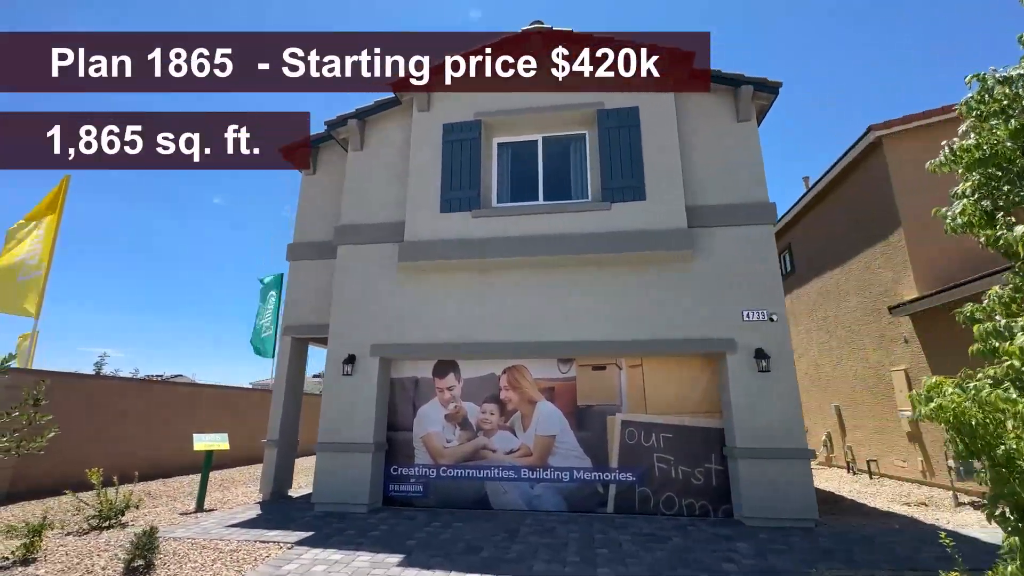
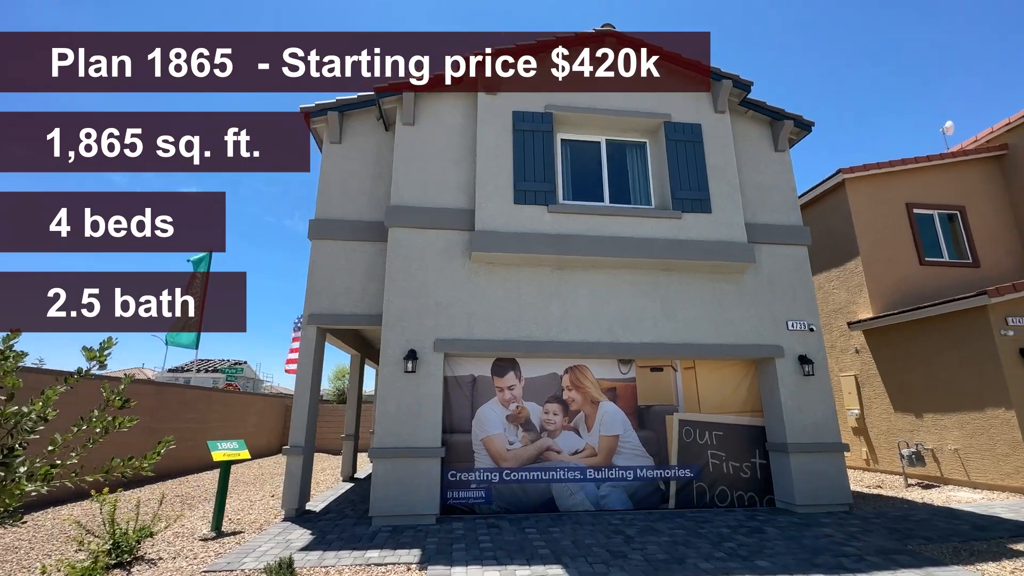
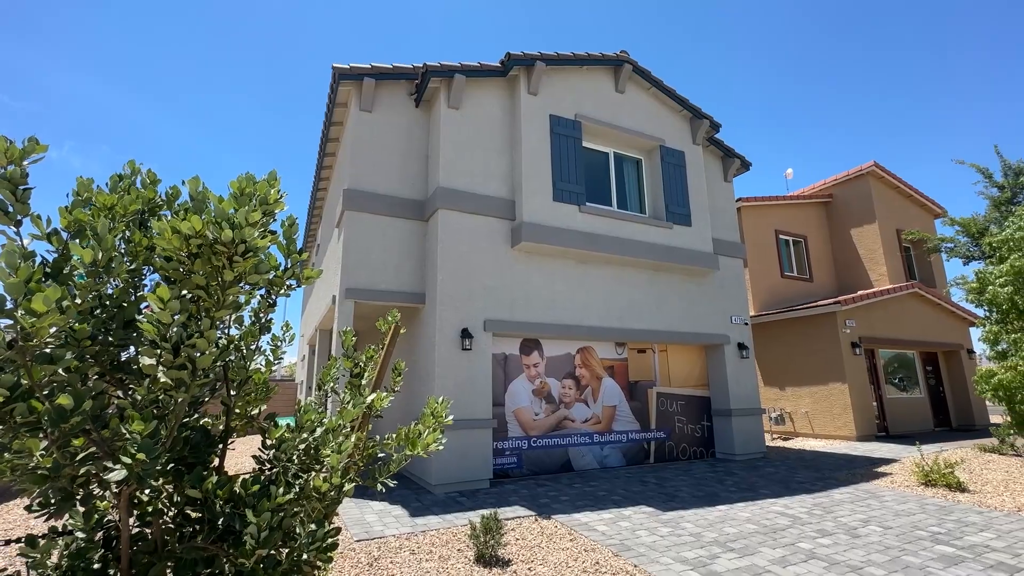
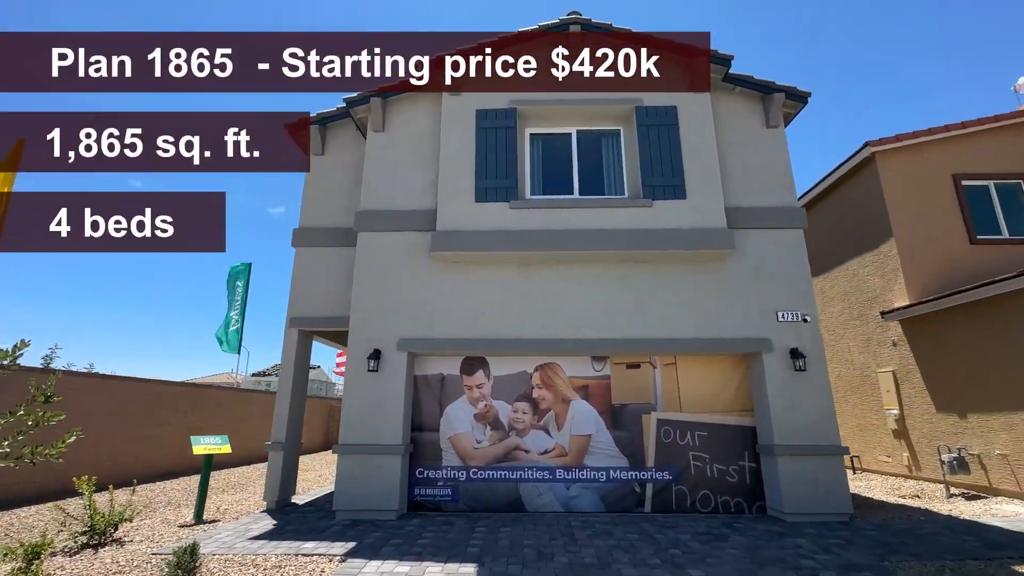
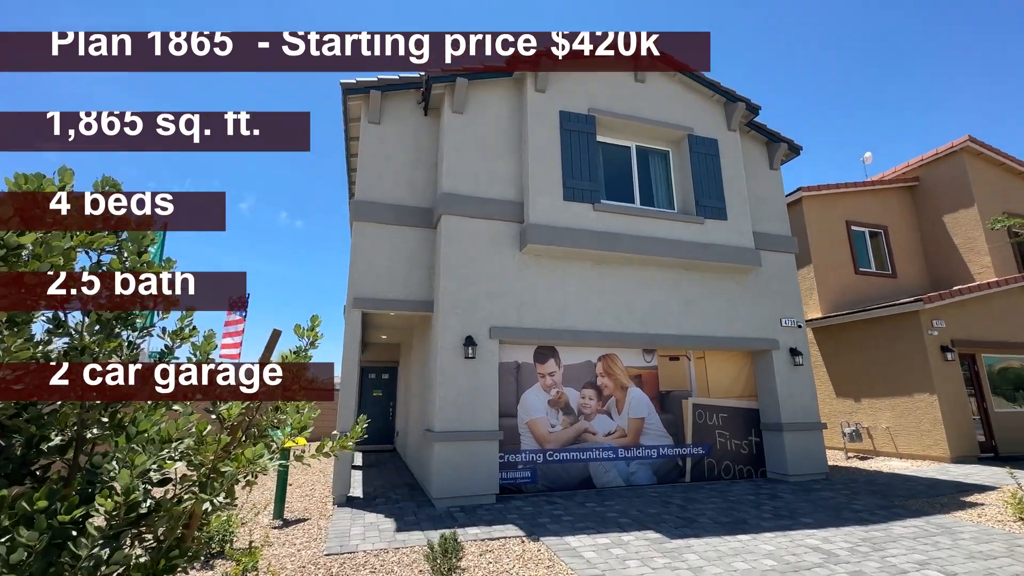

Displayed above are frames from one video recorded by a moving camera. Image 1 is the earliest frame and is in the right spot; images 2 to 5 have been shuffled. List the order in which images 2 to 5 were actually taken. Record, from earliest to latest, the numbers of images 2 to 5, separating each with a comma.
4, 2, 5, 3
